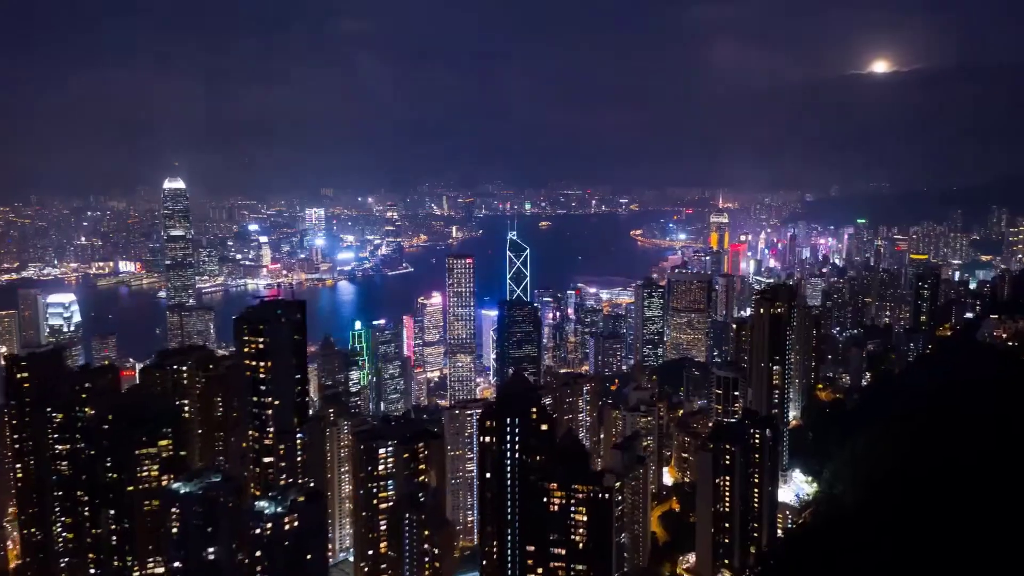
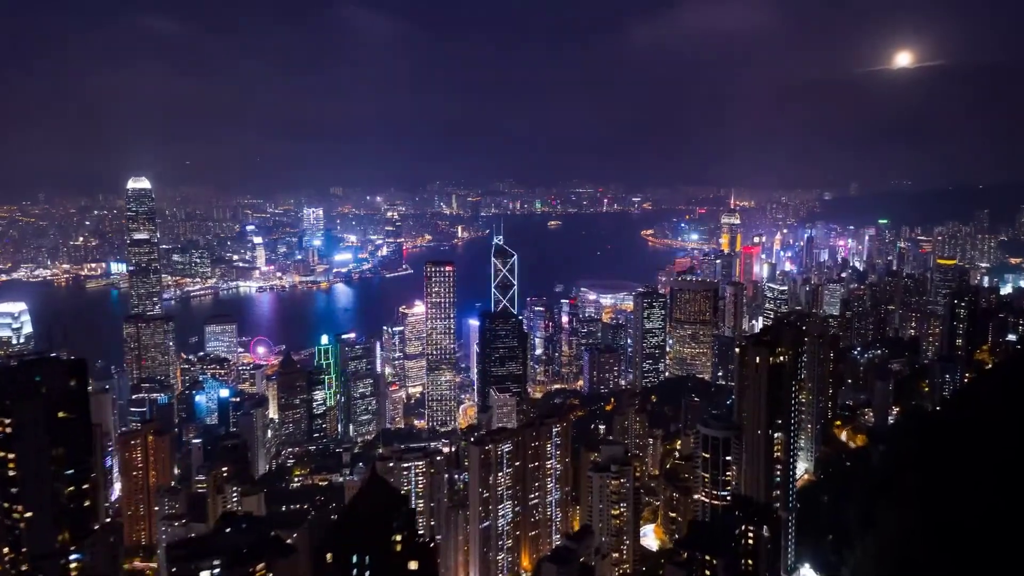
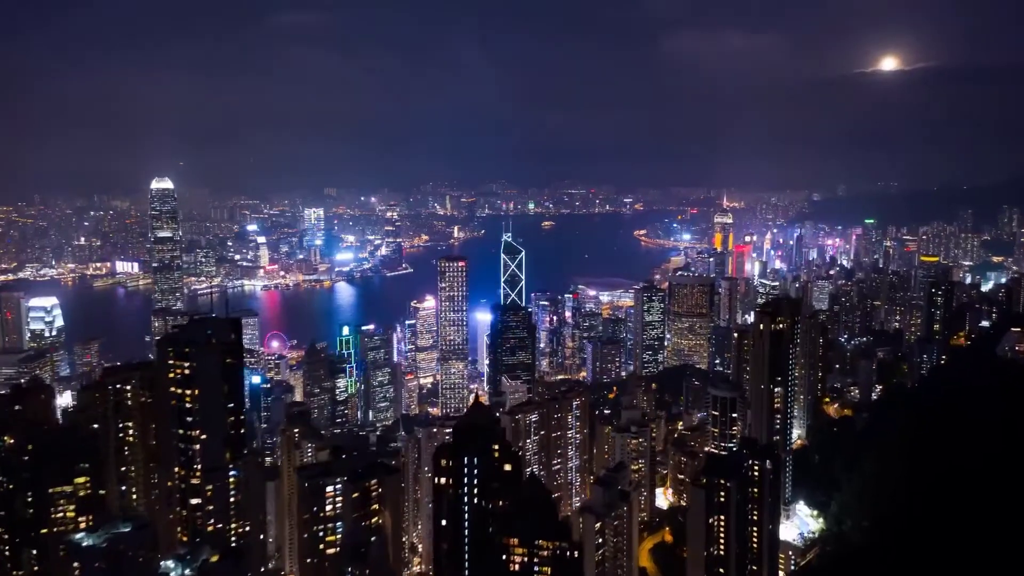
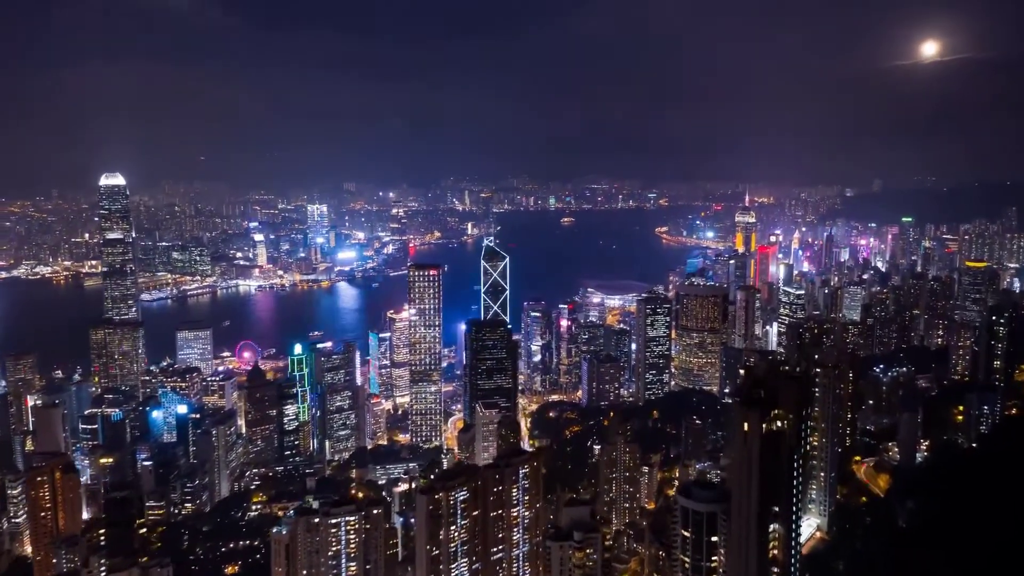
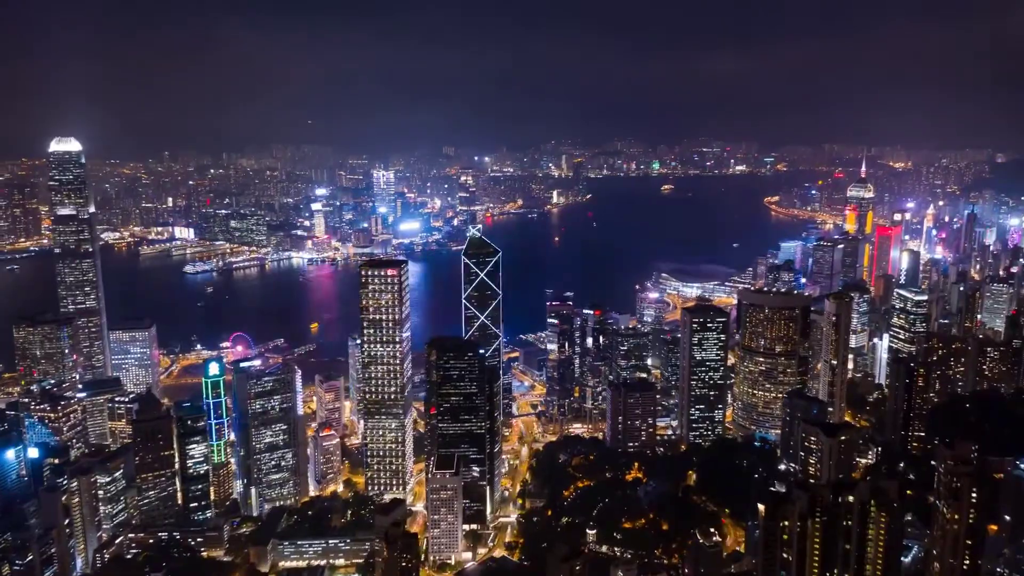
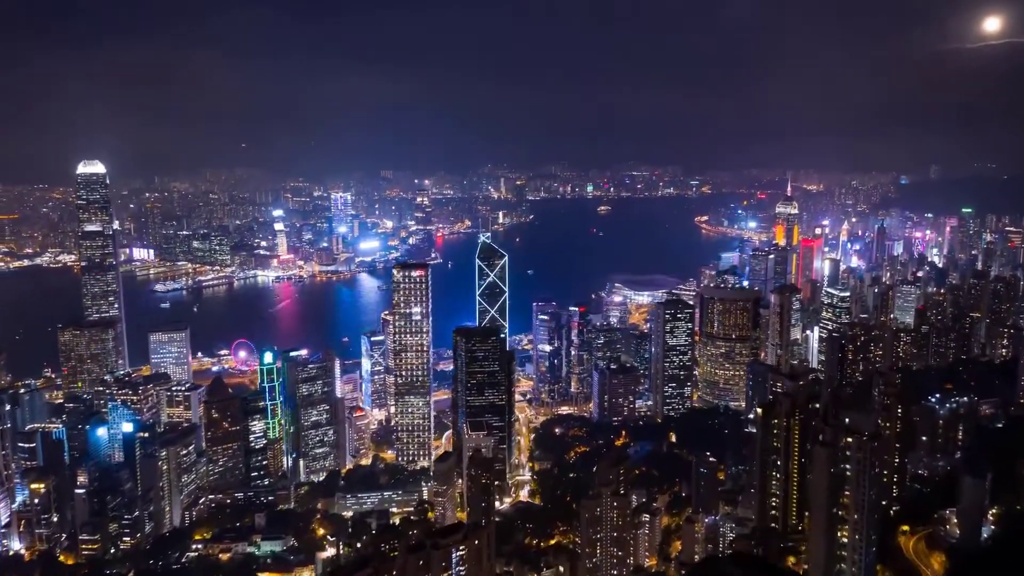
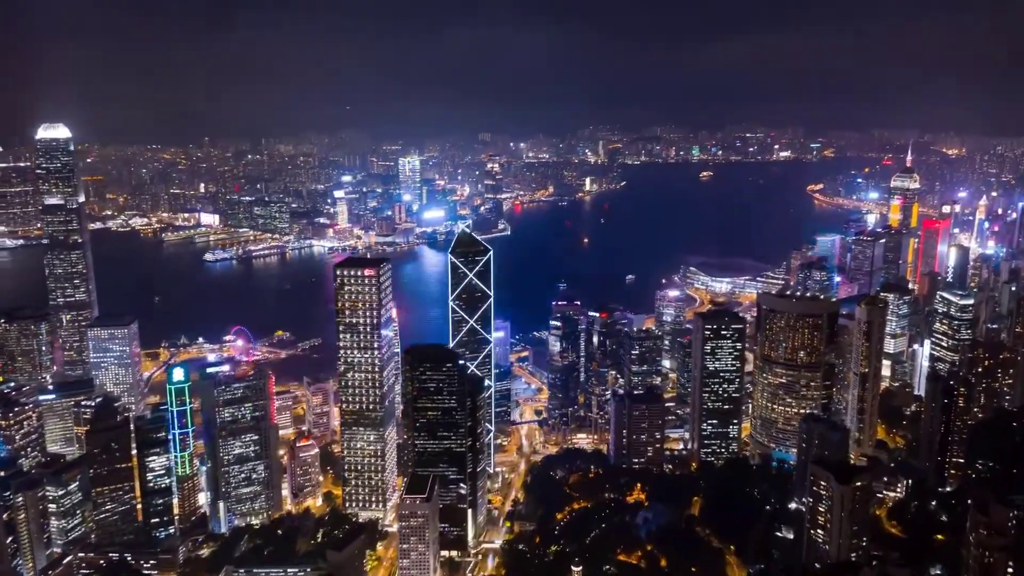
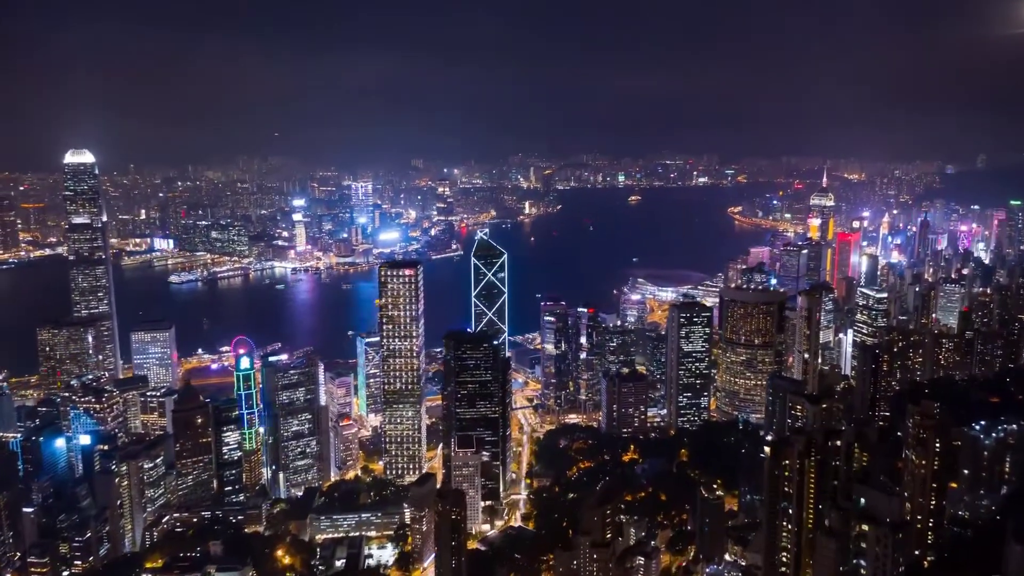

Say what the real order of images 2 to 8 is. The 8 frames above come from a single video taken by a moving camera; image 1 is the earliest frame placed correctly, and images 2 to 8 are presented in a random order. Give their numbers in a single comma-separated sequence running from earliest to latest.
3, 2, 4, 6, 8, 5, 7
